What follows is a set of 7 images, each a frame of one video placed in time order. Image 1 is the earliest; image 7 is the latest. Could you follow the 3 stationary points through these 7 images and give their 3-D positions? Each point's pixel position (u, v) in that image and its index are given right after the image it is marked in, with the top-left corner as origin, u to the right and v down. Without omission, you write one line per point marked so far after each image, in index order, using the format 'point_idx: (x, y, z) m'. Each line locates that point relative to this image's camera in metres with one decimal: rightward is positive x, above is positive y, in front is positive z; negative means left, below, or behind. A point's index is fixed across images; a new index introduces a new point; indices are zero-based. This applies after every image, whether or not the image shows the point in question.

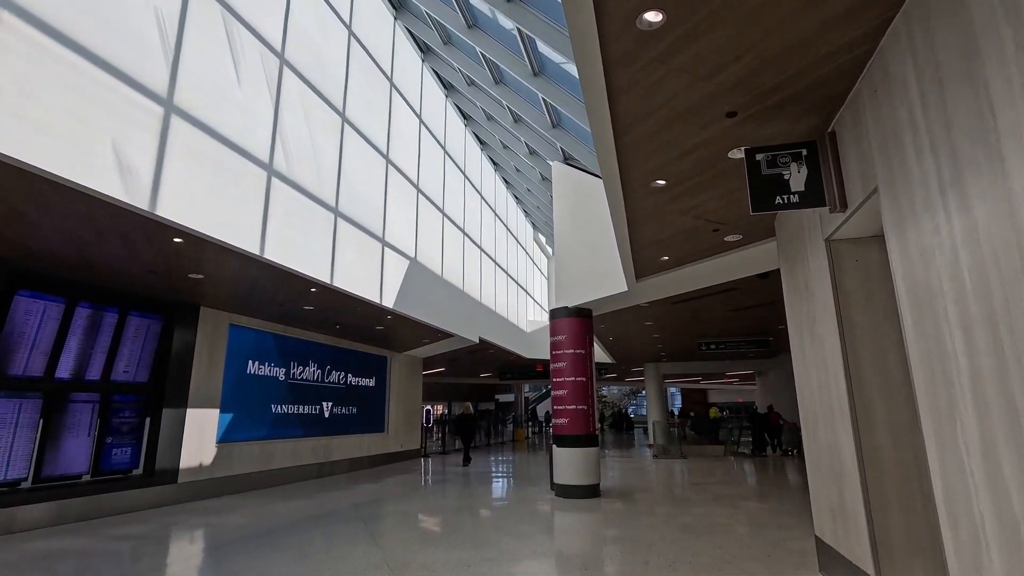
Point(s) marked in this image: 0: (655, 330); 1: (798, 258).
0: (+3.6, -1.1, +13.4) m
1: (+2.4, +0.3, +4.4) m
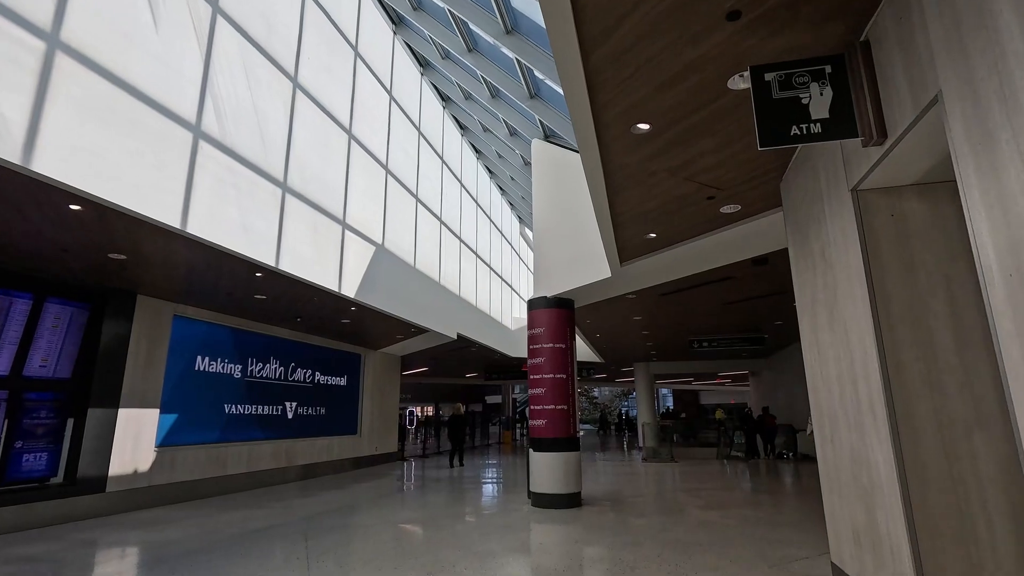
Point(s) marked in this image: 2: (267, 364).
0: (+3.1, -0.9, +12.6) m
1: (+2.0, +0.5, +3.6) m
2: (-5.0, -1.6, +10.9) m
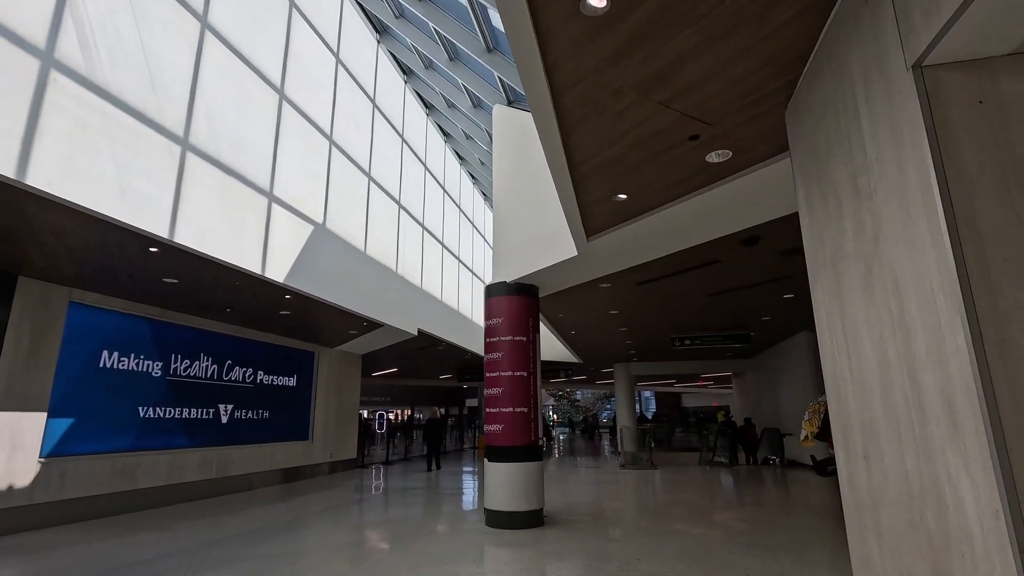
0: (+2.4, -0.7, +11.6) m
1: (+1.6, +0.7, +2.6) m
2: (-5.7, -1.3, +9.6) m
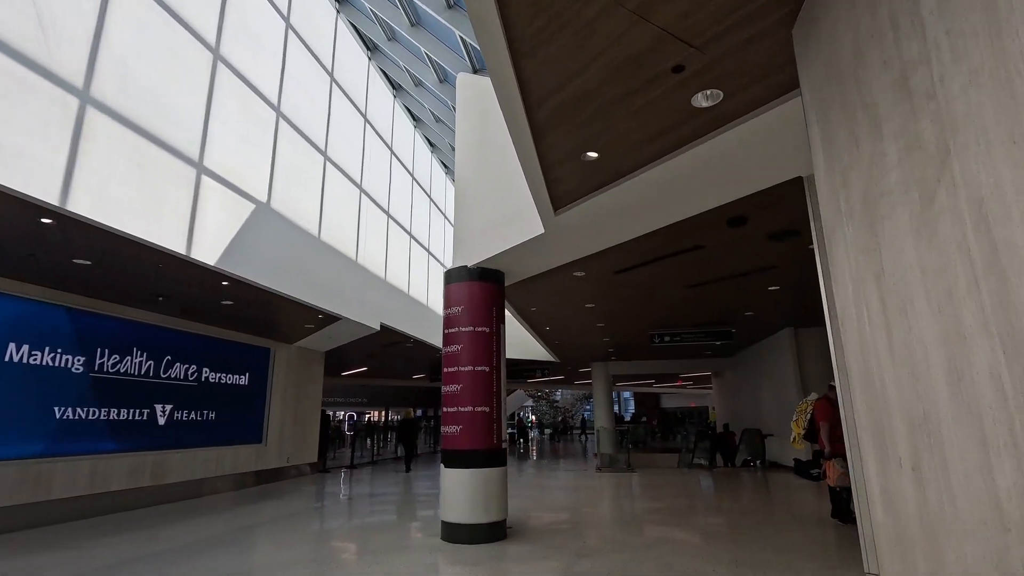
0: (+1.8, -0.6, +10.9) m
1: (+1.3, +0.9, +1.9) m
2: (-6.3, -1.1, +8.7) m
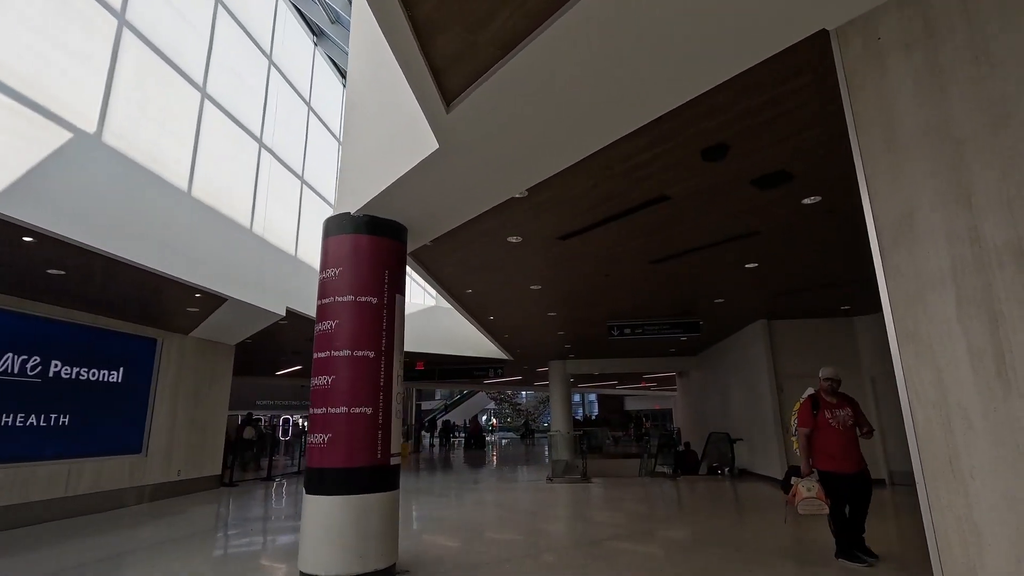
0: (+0.6, -0.2, +9.3) m
1: (+0.7, +1.3, +0.2) m
2: (-7.3, -0.7, +6.6) m
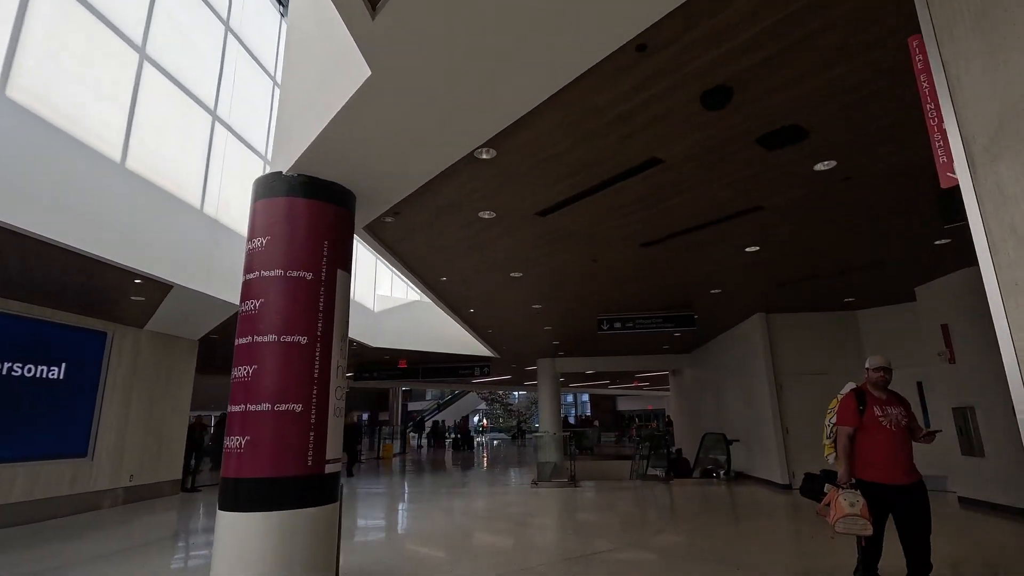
0: (+0.3, 0.0, +8.6) m
1: (+0.5, +1.5, -0.5) m
2: (-7.6, -0.5, +5.7) m
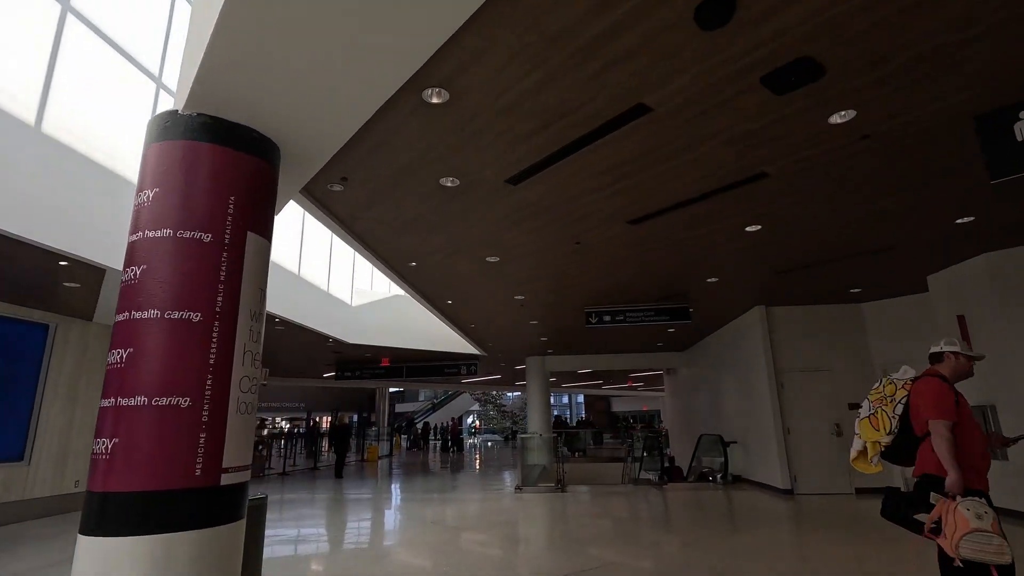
0: (0.0, +0.1, +7.8) m
1: (+0.2, +1.7, -1.2) m
2: (-7.9, -0.3, +4.9) m
